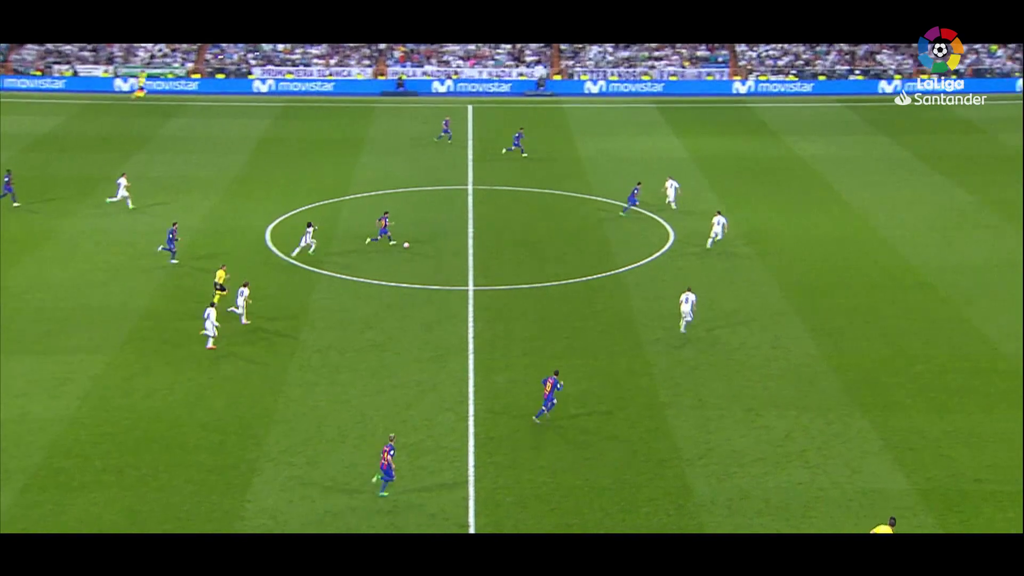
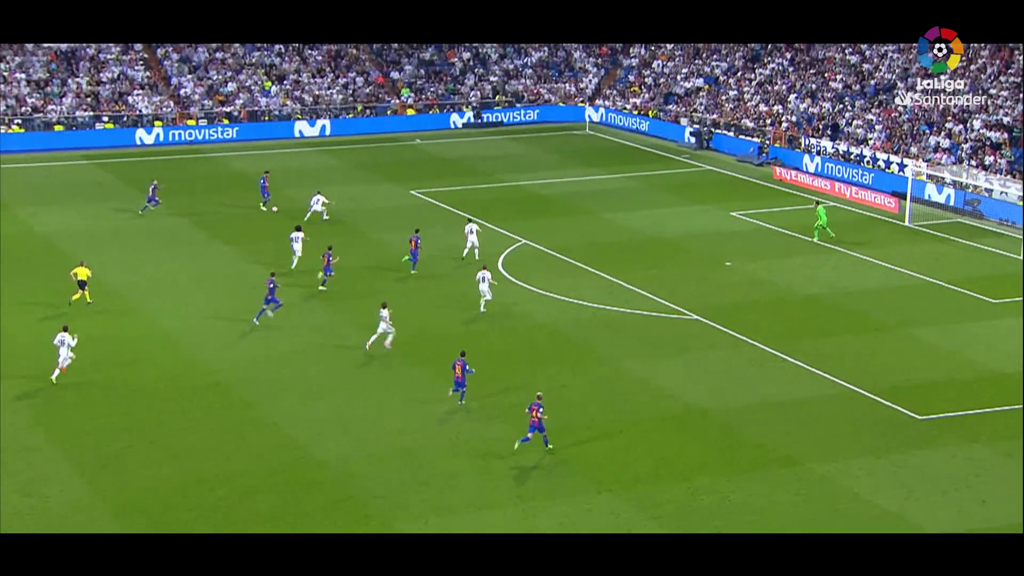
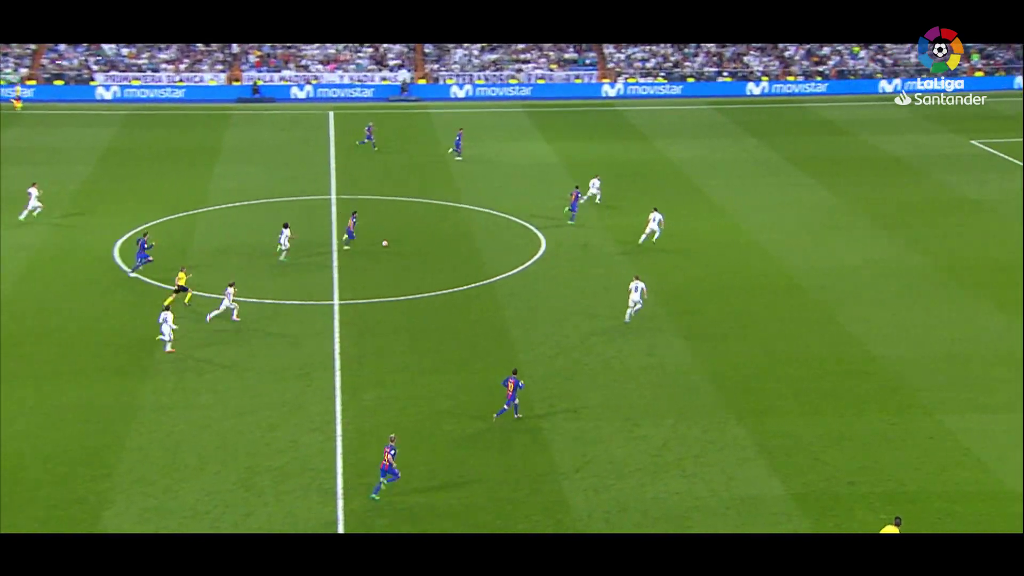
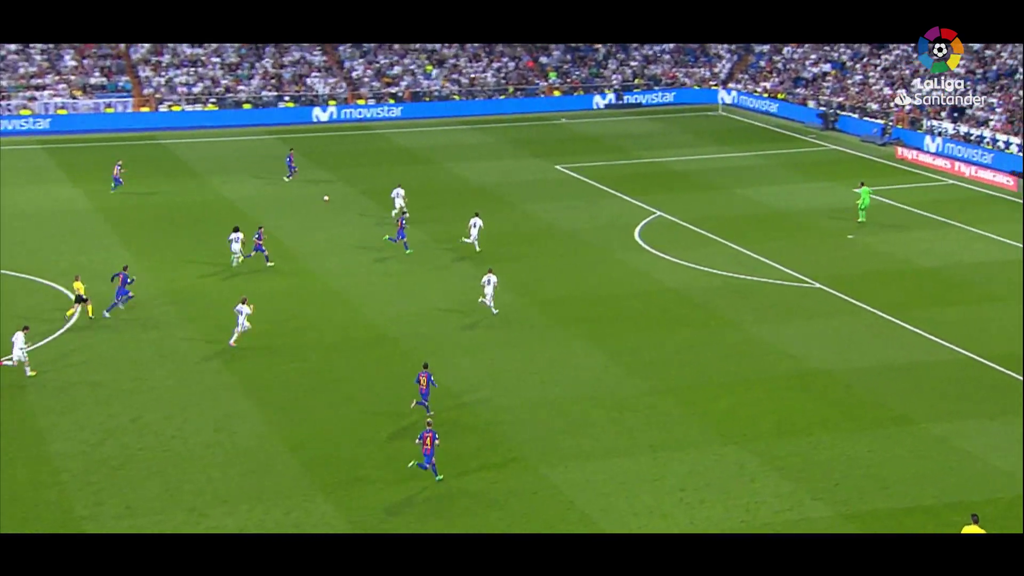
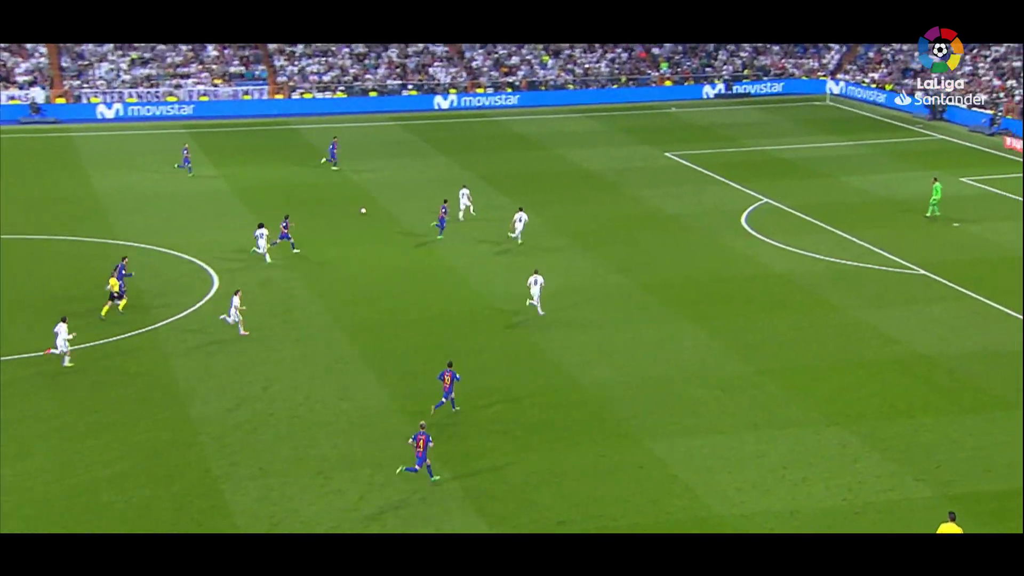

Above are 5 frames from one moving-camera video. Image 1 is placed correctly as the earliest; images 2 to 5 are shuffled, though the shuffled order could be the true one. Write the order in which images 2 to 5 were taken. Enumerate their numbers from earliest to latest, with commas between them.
3, 5, 4, 2
